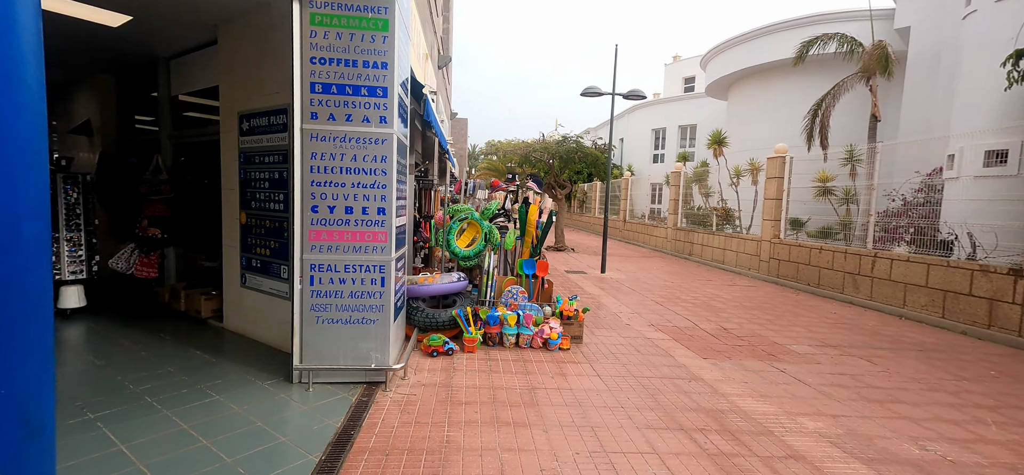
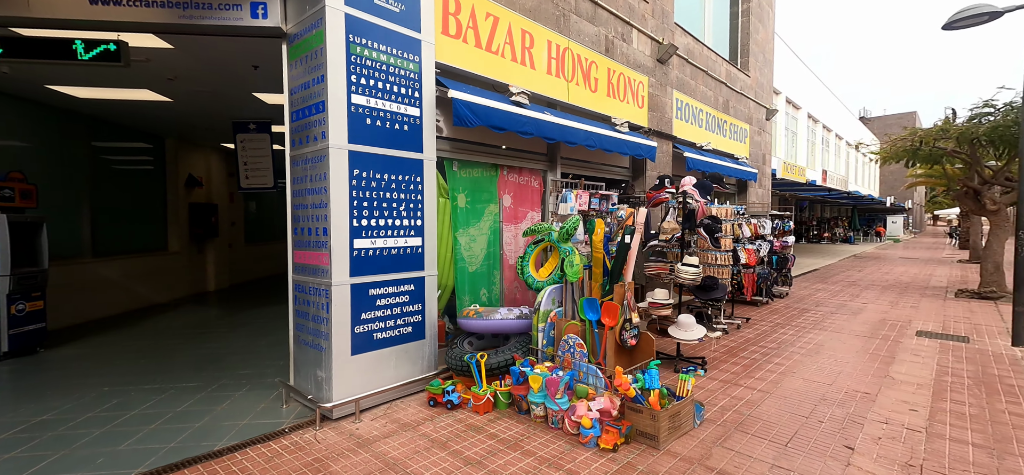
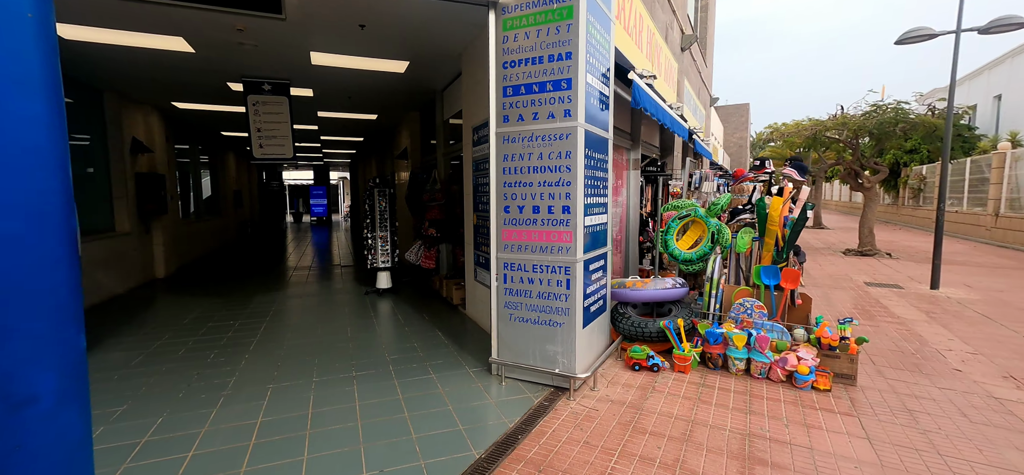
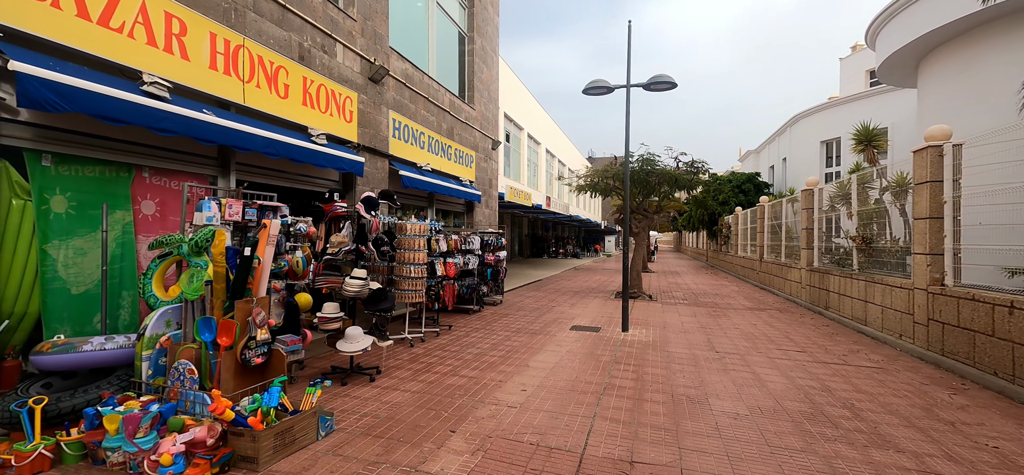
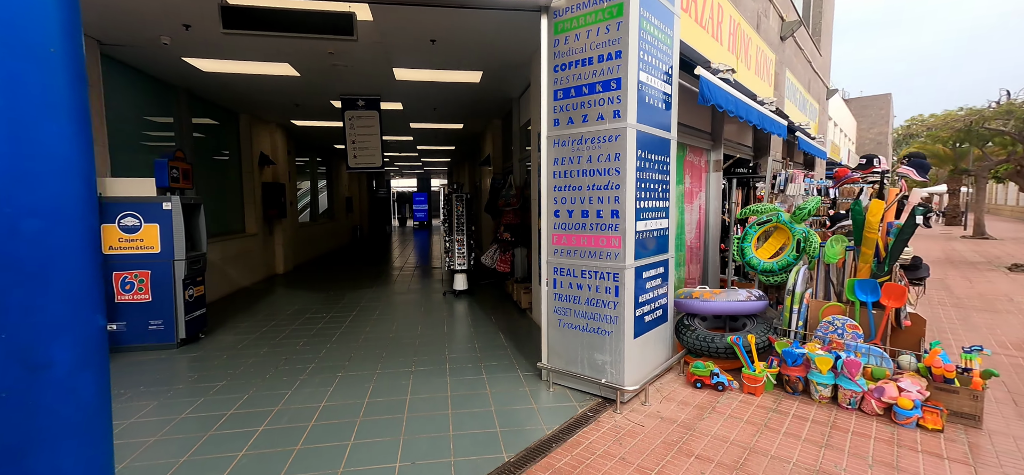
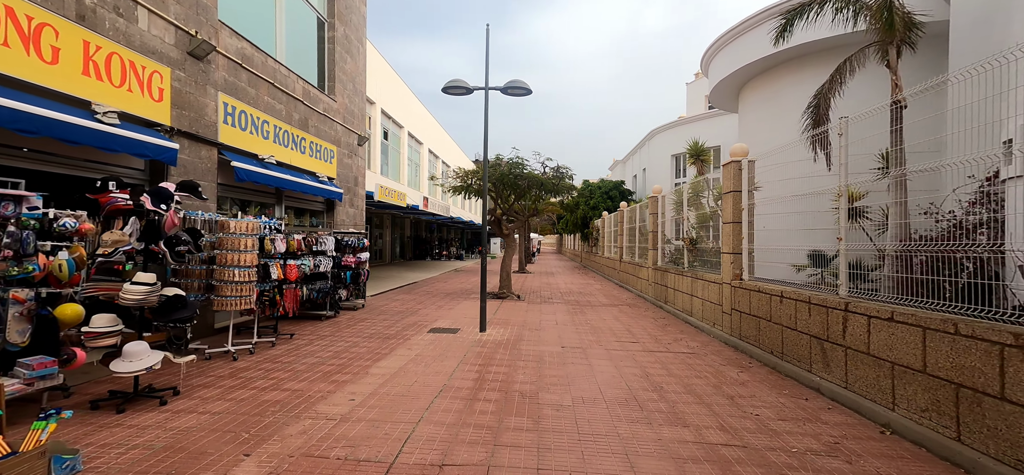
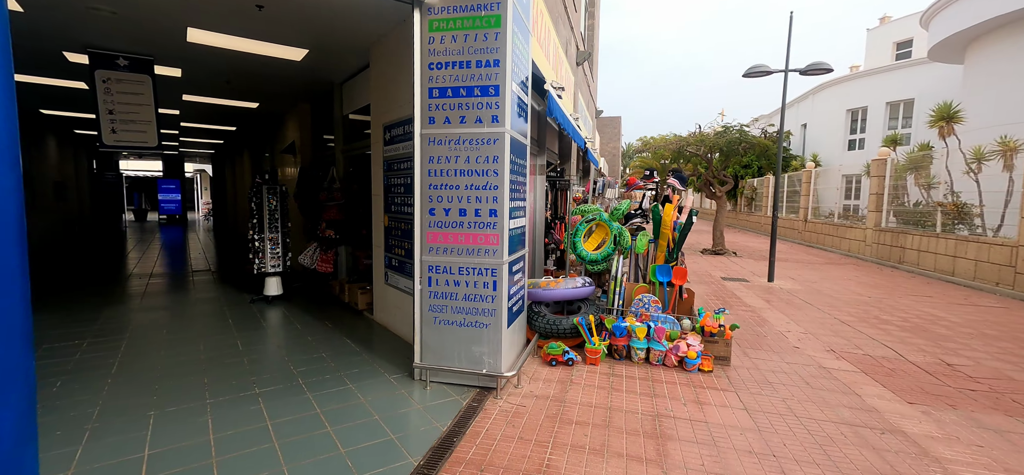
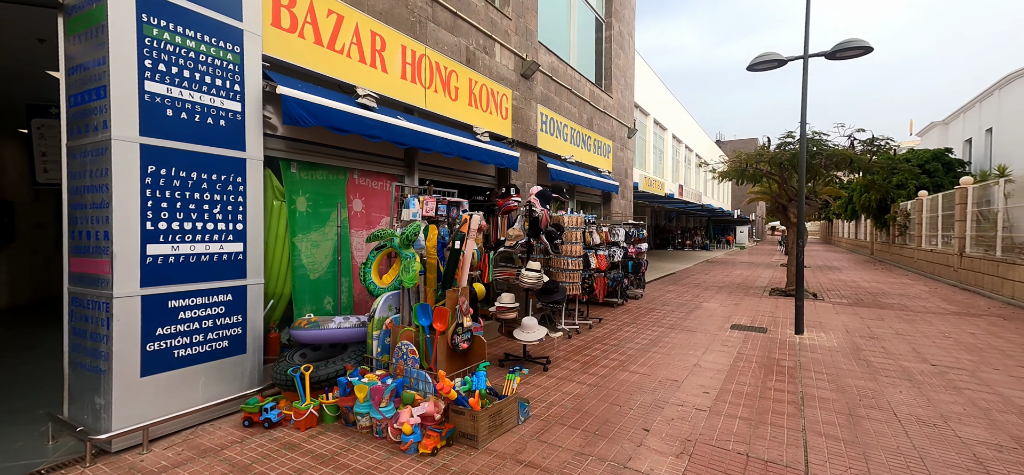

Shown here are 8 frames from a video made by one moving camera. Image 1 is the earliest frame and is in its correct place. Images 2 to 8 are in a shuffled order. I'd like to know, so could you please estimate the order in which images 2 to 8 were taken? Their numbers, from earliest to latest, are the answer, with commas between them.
7, 3, 5, 2, 8, 4, 6
